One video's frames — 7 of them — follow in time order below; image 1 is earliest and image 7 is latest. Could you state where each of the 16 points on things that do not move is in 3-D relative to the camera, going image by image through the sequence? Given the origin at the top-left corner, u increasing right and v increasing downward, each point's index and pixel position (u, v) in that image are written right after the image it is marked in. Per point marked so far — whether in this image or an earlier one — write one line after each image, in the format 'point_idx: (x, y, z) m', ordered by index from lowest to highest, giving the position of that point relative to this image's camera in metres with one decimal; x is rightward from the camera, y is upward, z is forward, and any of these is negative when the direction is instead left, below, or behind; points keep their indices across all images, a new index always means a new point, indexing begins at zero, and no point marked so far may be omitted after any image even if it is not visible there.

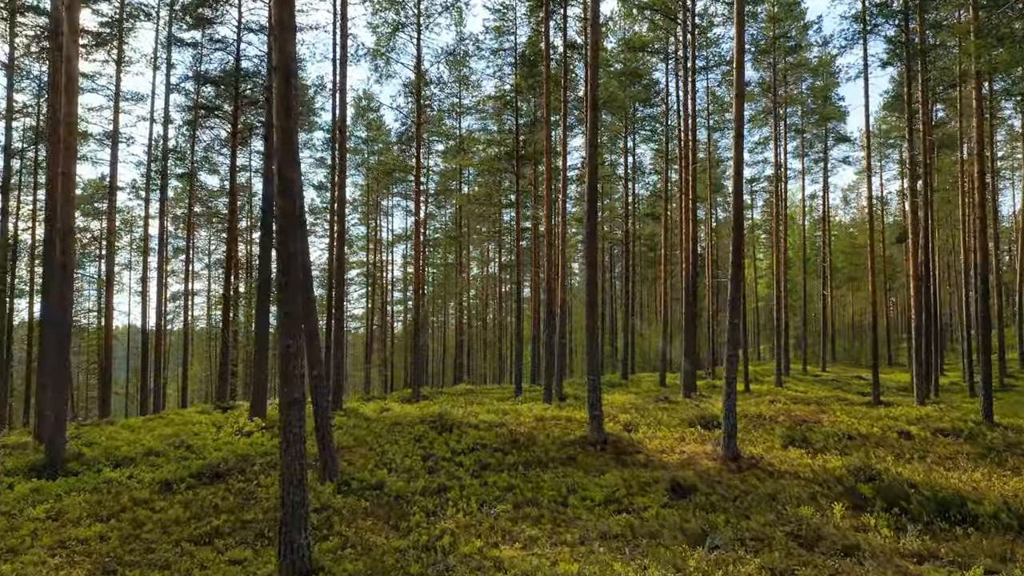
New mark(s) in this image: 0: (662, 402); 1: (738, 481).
0: (+4.3, -3.3, +15.9) m
1: (+3.0, -2.6, +7.4) m
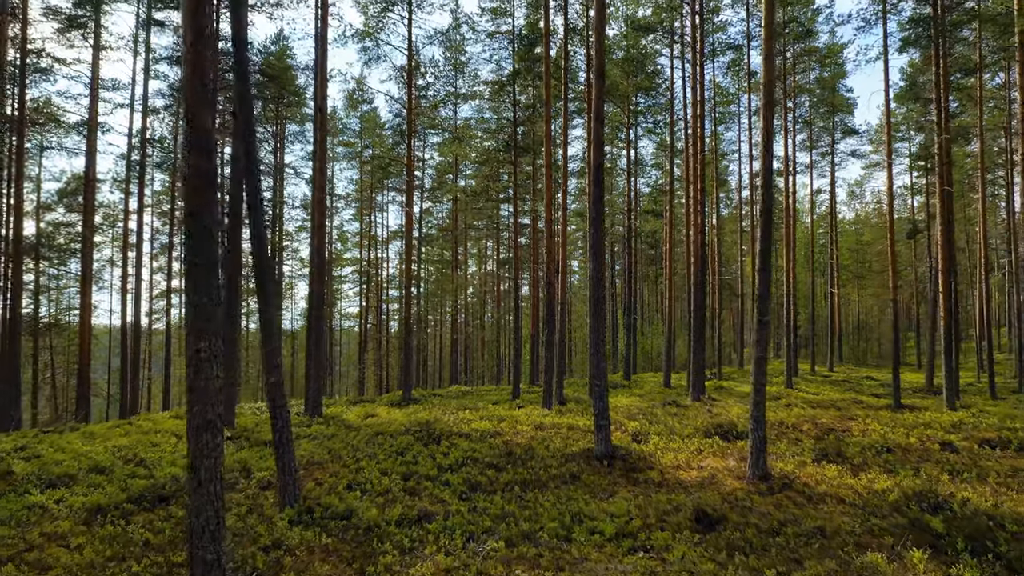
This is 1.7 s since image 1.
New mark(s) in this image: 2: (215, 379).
0: (+4.3, -3.1, +14.8) m
1: (+2.9, -2.5, +6.2) m
2: (-1.9, -0.6, +3.5) m
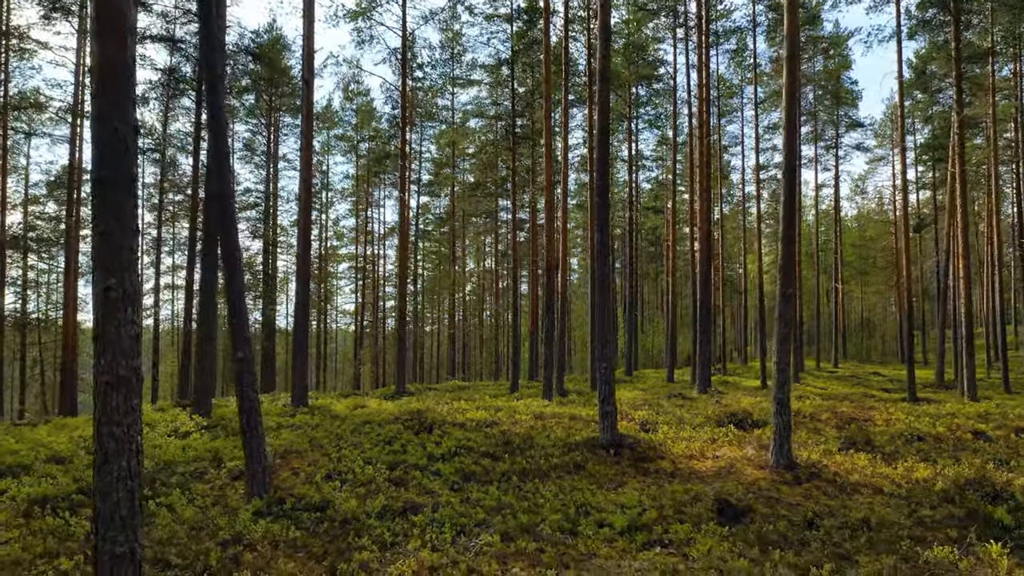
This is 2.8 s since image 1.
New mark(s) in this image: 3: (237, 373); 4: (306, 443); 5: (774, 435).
0: (+4.2, -2.8, +14.1) m
1: (+2.9, -2.1, +5.5) m
2: (-1.9, -0.2, +2.8) m
3: (-2.9, -0.9, +5.8) m
4: (-2.9, -2.2, +7.8) m
5: (+3.2, -1.8, +6.7) m
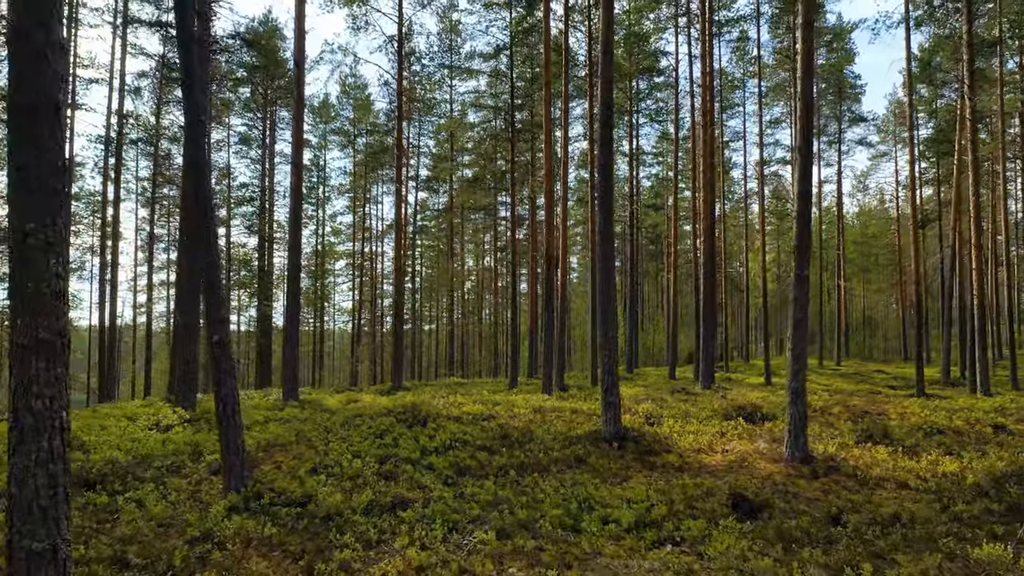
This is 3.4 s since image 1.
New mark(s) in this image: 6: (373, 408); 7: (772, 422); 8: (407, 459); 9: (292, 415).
0: (+4.2, -2.6, +13.7) m
1: (+2.9, -1.9, +5.1) m
2: (-1.9, 0.0, +2.4) m
3: (-2.9, -0.7, +5.4) m
4: (-2.9, -2.0, +7.4) m
5: (+3.1, -1.6, +6.3) m
6: (-2.4, -2.1, +9.7) m
7: (+3.8, -2.0, +8.2) m
8: (-1.2, -2.0, +6.5) m
9: (-3.6, -2.1, +9.1) m
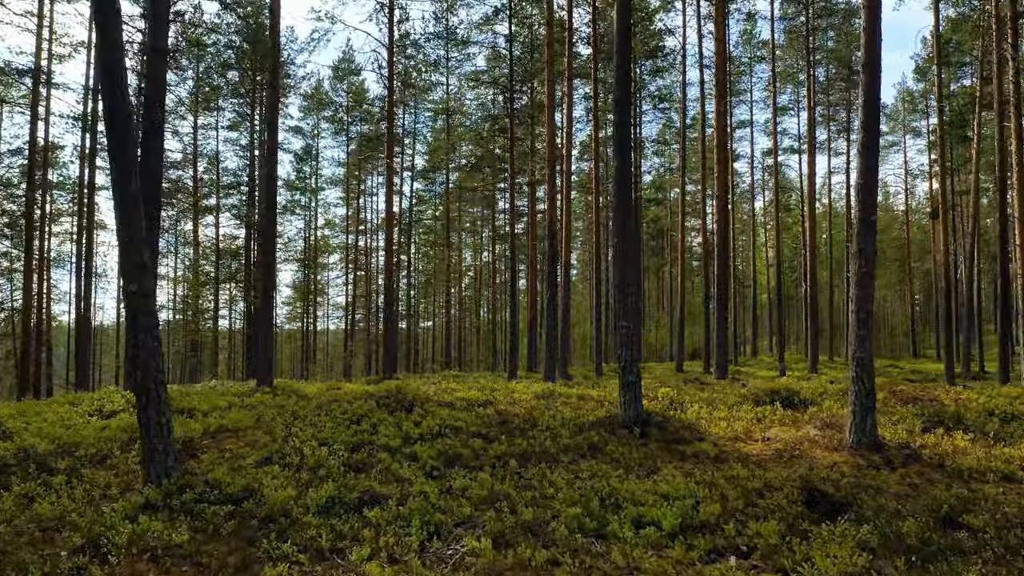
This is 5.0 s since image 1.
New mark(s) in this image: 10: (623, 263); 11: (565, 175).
0: (+4.2, -2.1, +12.5) m
1: (+2.9, -1.5, +4.0) m
2: (-1.9, +0.5, +1.2) m
3: (-2.9, -0.2, +4.2) m
4: (-2.9, -1.5, +6.2) m
5: (+3.1, -1.1, +5.1) m
6: (-2.4, -1.6, +8.5) m
7: (+3.8, -1.5, +7.1) m
8: (-1.2, -1.5, +5.4) m
9: (-3.6, -1.6, +7.9) m
10: (+1.3, +0.3, +6.6) m
11: (+1.8, +4.2, +19.0) m
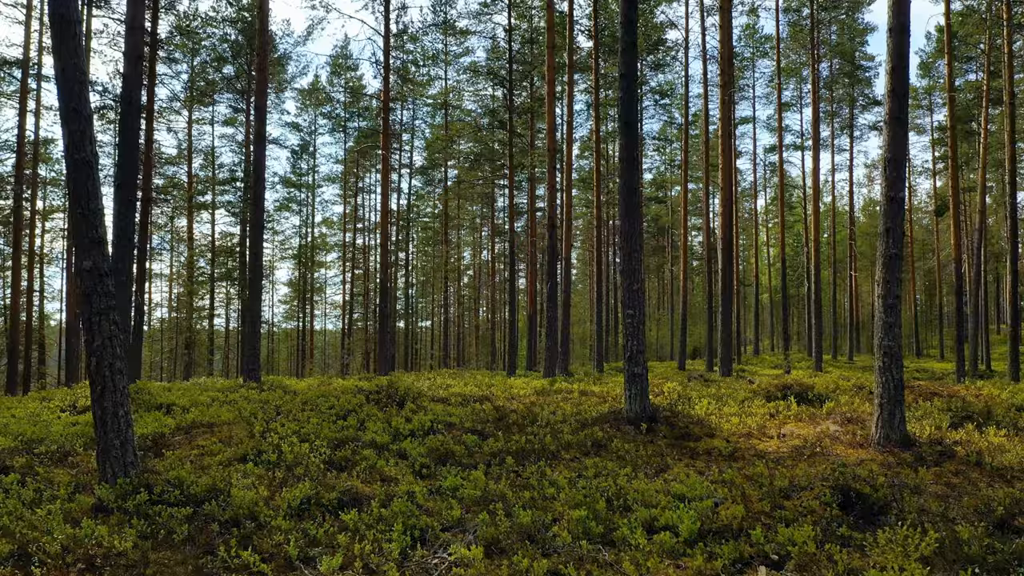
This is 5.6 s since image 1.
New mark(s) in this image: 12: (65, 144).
0: (+4.1, -2.0, +12.1) m
1: (+2.9, -1.3, +3.6) m
2: (-1.9, +0.6, +0.8) m
3: (-2.9, -0.1, +3.8) m
4: (-2.9, -1.3, +5.8) m
5: (+3.1, -1.0, +4.7) m
6: (-2.4, -1.5, +8.1) m
7: (+3.8, -1.4, +6.7) m
8: (-1.3, -1.4, +5.0) m
9: (-3.6, -1.5, +7.5) m
10: (+1.3, +0.4, +6.2) m
11: (+1.8, +4.3, +18.6) m
12: (-3.2, +1.0, +4.1) m
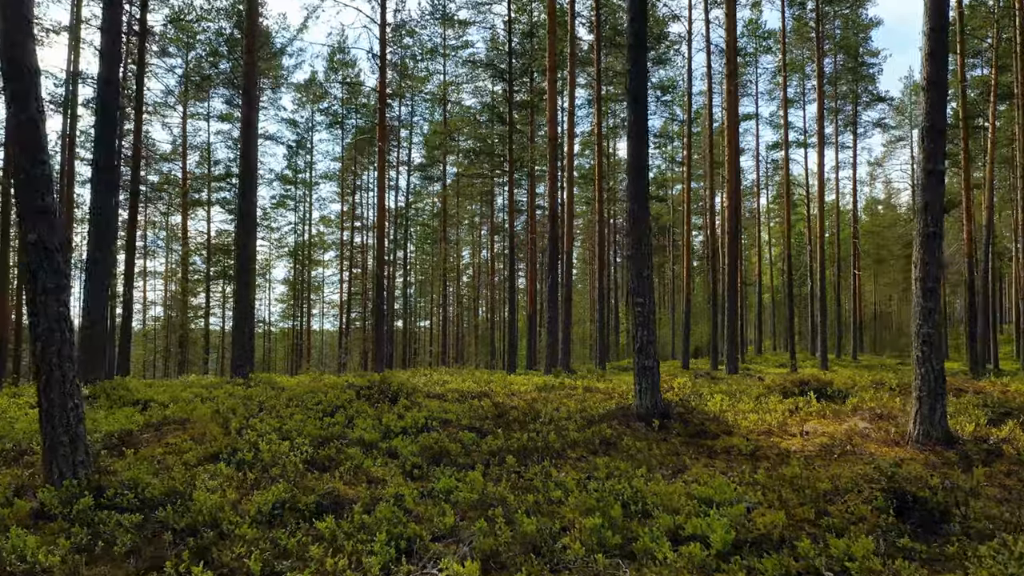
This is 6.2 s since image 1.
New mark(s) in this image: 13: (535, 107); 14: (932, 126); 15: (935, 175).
0: (+4.1, -1.9, +11.7) m
1: (+2.9, -1.2, +3.1) m
2: (-1.9, +0.8, +0.4) m
3: (-2.9, +0.1, +3.4) m
4: (-2.9, -1.2, +5.4) m
5: (+3.1, -0.8, +4.3) m
6: (-2.4, -1.3, +7.7) m
7: (+3.8, -1.2, +6.2) m
8: (-1.2, -1.3, +4.5) m
9: (-3.6, -1.3, +7.1) m
10: (+1.3, +0.6, +5.8) m
11: (+1.8, +4.4, +18.2) m
12: (-3.2, +1.1, +3.6) m
13: (+0.8, +6.8, +19.7) m
14: (+3.3, +1.3, +4.4) m
15: (+3.3, +0.9, +4.4) m
